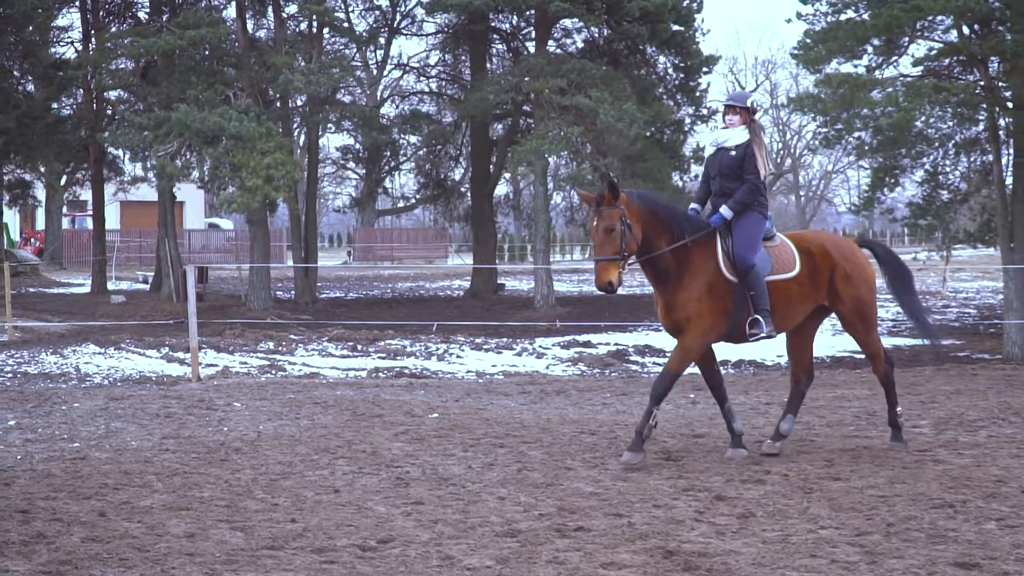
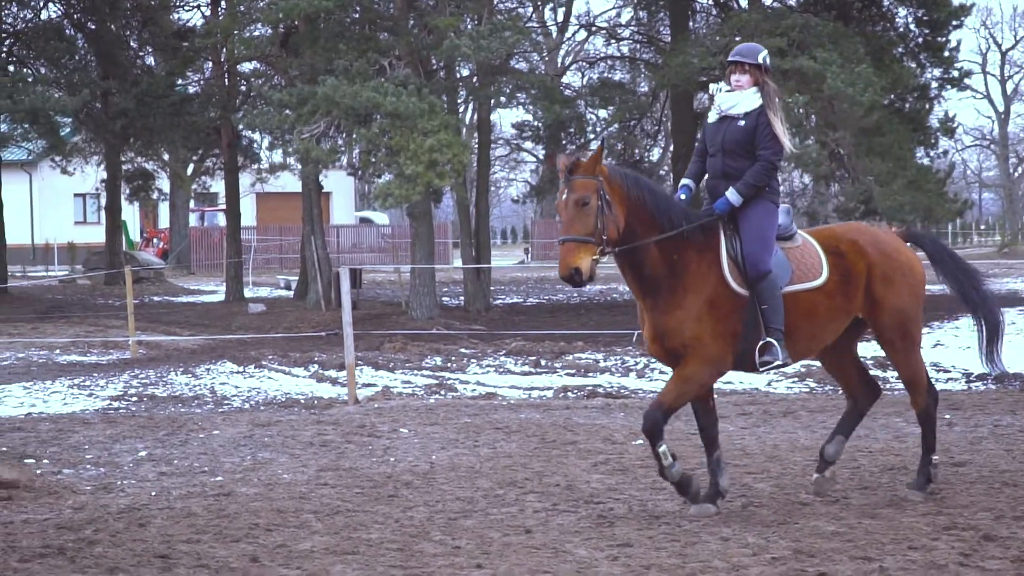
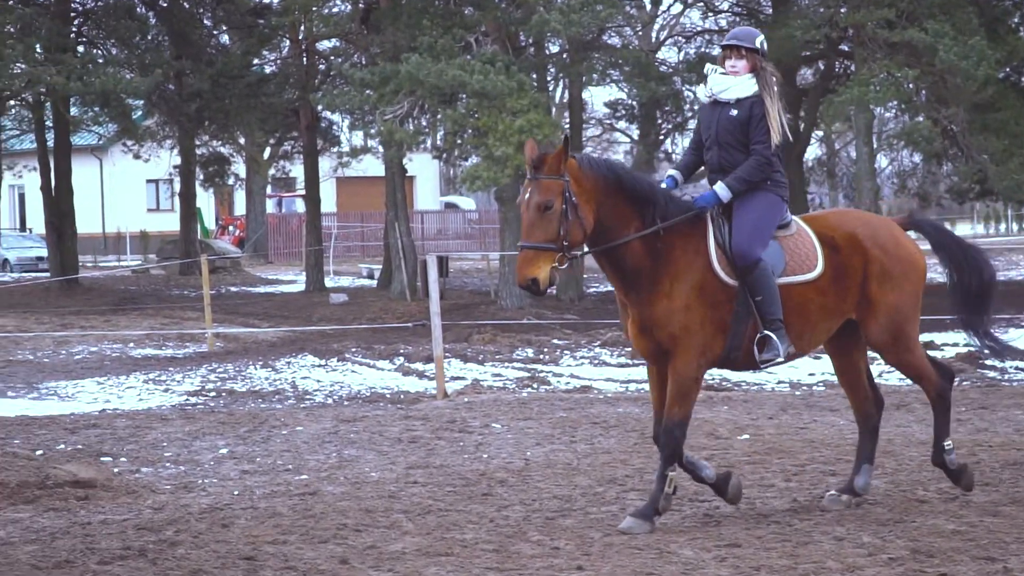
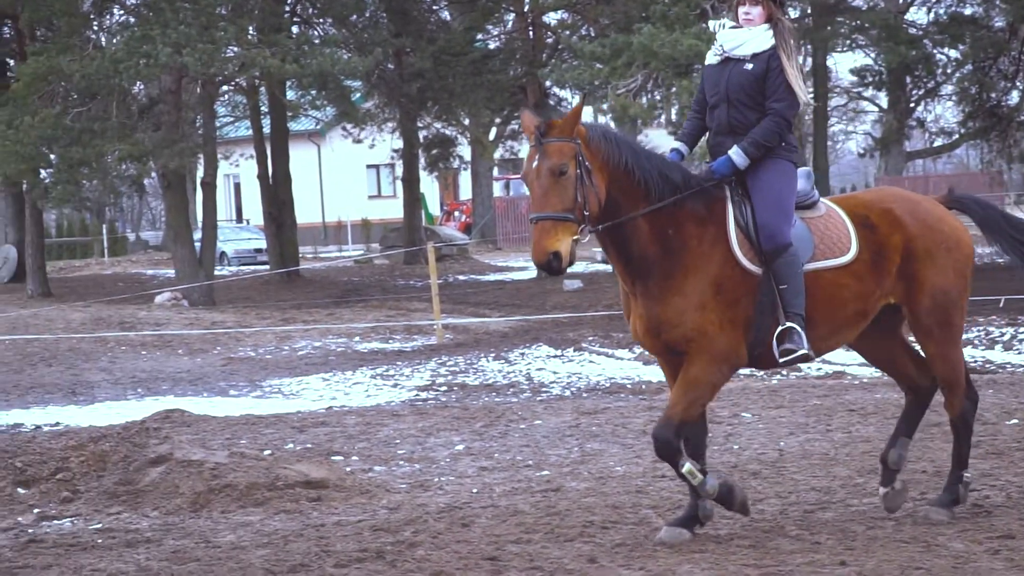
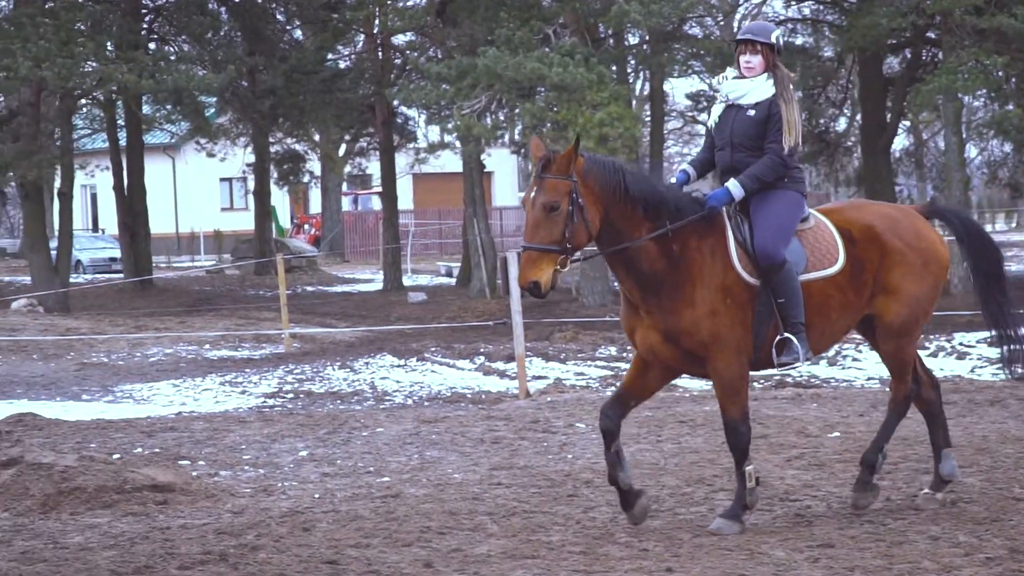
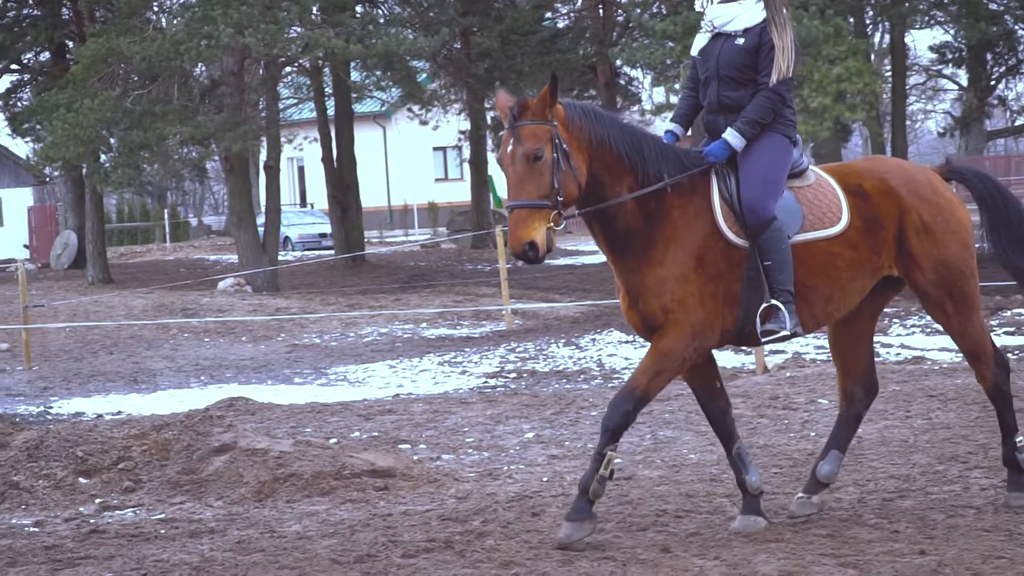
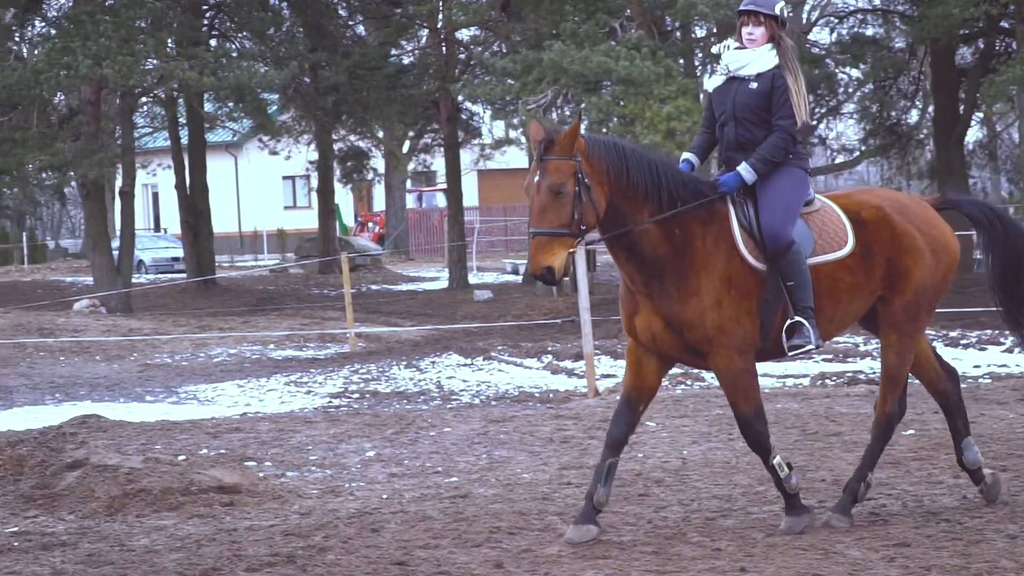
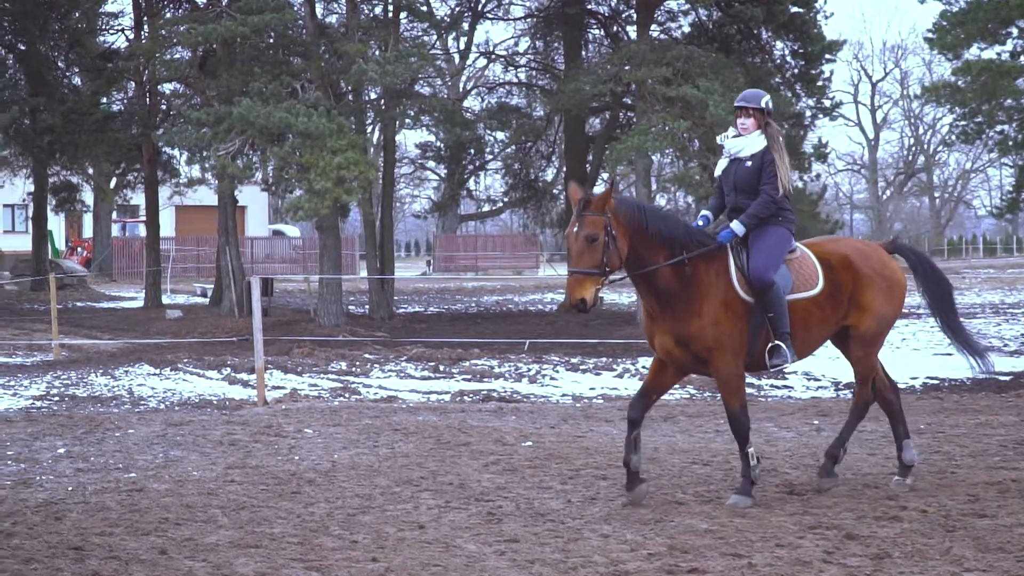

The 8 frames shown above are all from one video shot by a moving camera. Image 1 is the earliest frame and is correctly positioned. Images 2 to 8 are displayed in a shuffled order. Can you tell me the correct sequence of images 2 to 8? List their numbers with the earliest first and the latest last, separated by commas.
8, 2, 3, 5, 7, 4, 6
